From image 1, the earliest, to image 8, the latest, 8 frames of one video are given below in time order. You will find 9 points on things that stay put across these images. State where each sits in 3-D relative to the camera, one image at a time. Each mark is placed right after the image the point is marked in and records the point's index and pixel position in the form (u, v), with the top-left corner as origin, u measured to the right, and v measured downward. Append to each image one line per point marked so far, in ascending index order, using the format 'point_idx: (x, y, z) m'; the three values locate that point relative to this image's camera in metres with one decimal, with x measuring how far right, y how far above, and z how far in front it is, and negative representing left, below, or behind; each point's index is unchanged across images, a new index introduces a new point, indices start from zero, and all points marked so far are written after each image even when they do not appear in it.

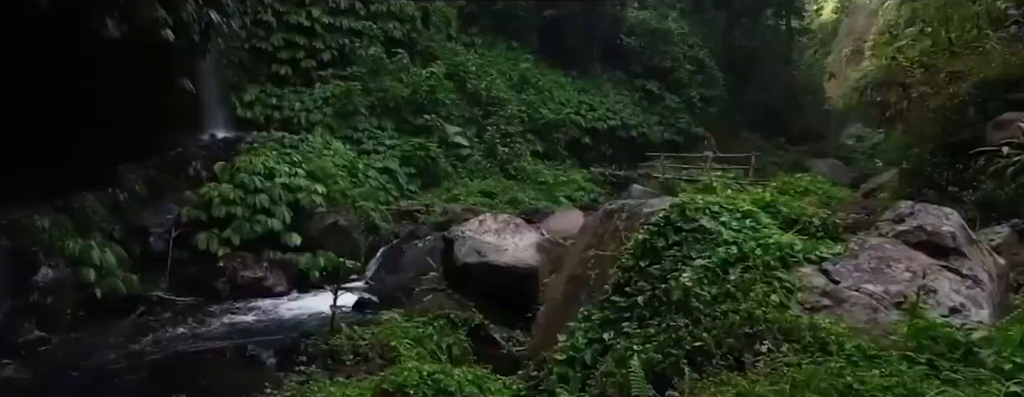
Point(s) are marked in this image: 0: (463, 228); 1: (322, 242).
0: (-0.4, -0.3, +5.3) m
1: (-2.5, -0.6, +8.0) m
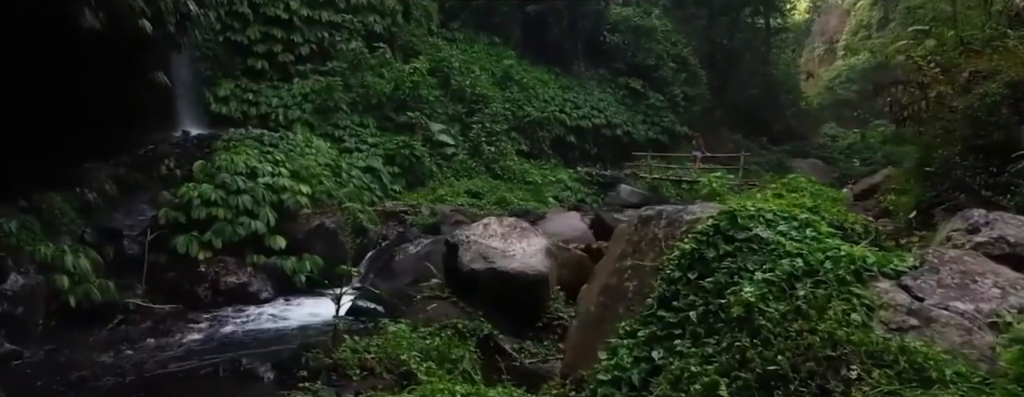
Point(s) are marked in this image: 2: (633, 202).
0: (-0.4, -0.3, +5.1) m
1: (-2.5, -0.6, +7.7) m
2: (+2.5, -0.1, +13.0) m
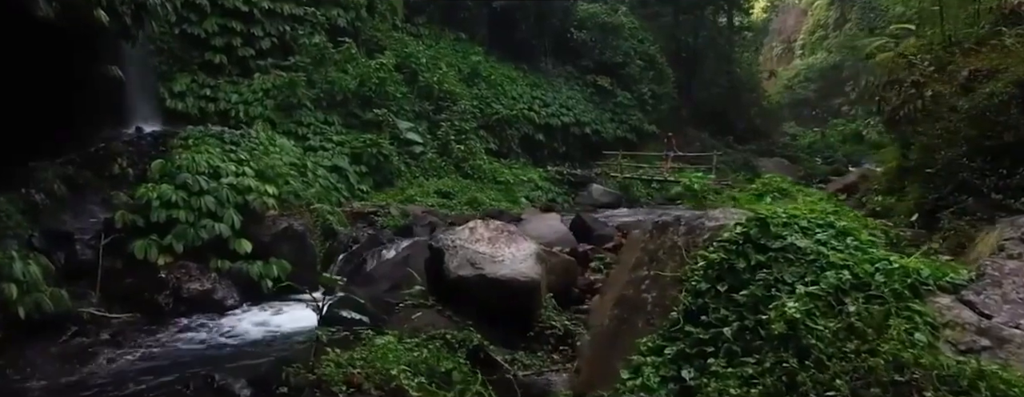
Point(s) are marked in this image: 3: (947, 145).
0: (-0.5, -0.3, +4.9) m
1: (-2.8, -0.6, +7.3) m
2: (+1.9, -0.1, +12.9) m
3: (+3.1, +0.4, +4.2) m
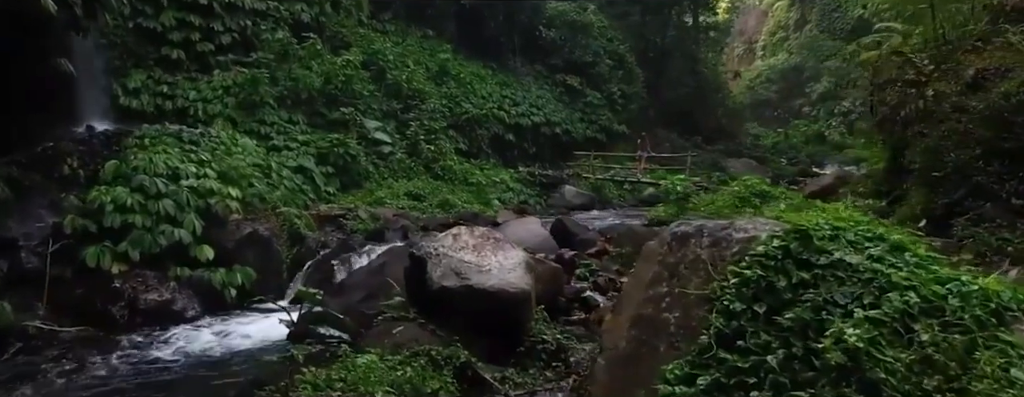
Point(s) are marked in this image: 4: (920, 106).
0: (-0.6, -0.3, +4.6) m
1: (-3.0, -0.6, +6.9) m
2: (+1.3, -0.1, +12.7) m
3: (+3.0, +0.4, +4.1) m
4: (+3.0, +0.7, +4.6) m
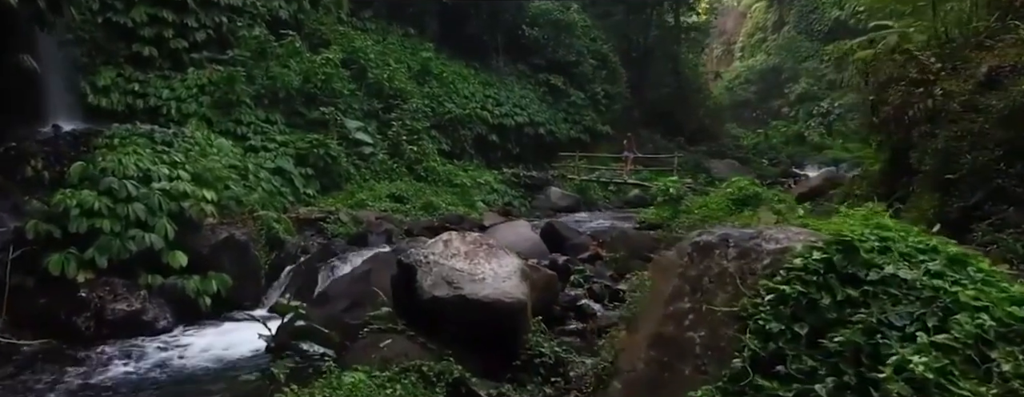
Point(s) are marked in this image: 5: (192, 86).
0: (-0.6, -0.4, +4.3) m
1: (-3.1, -0.7, +6.5) m
2: (+1.0, -0.1, +12.5) m
3: (+3.0, +0.3, +4.0) m
4: (+3.0, +0.7, +4.4) m
5: (-5.2, +1.9, +10.2) m
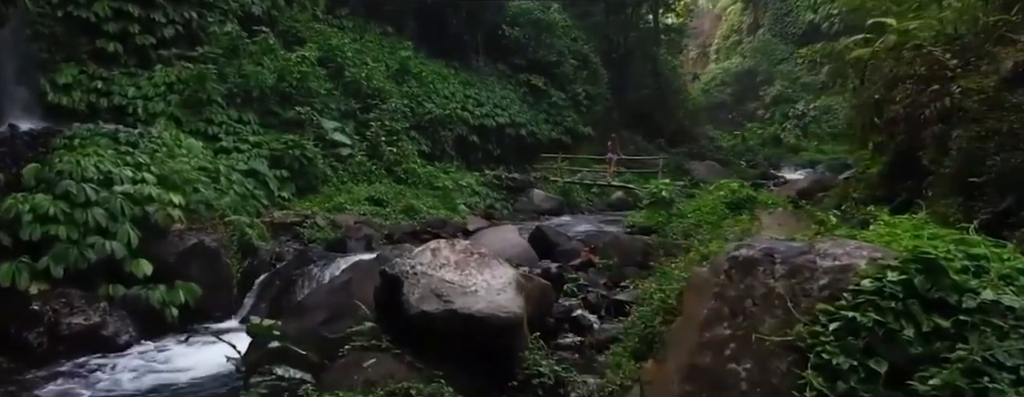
0: (-0.7, -0.4, +4.0) m
1: (-3.2, -0.7, +6.1) m
2: (+0.7, -0.2, +12.3) m
3: (+2.9, +0.3, +3.7) m
4: (+2.9, +0.6, +4.2) m
5: (-5.5, +1.8, +9.7) m
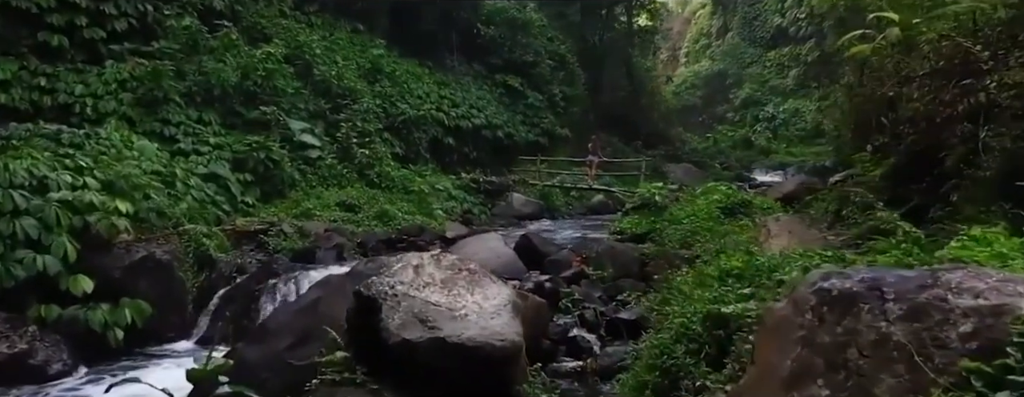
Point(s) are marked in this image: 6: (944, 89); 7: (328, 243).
0: (-0.7, -0.5, +3.4) m
1: (-3.4, -0.8, +5.4) m
2: (+0.3, -0.3, +11.8) m
3: (+2.9, +0.3, +3.4) m
4: (+2.9, +0.6, +3.9) m
5: (-5.8, +1.7, +8.9) m
6: (+2.9, +0.8, +4.4) m
7: (-2.2, -0.5, +7.4) m
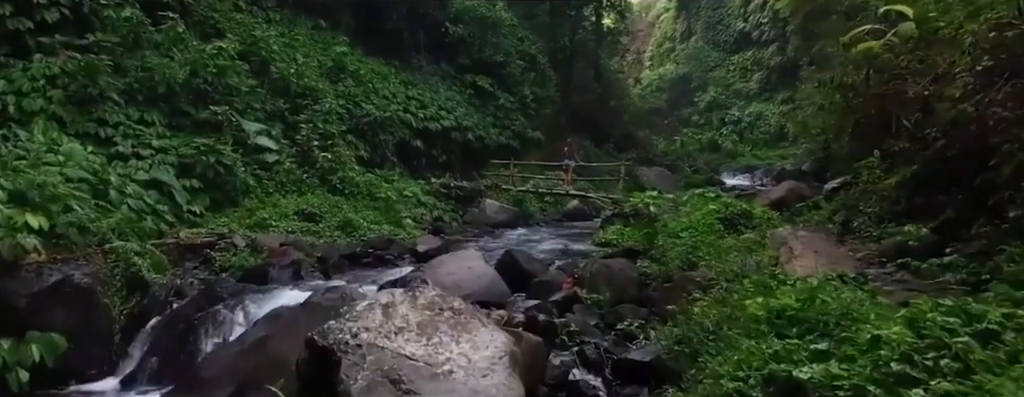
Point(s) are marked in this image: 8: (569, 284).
0: (-0.7, -0.6, +2.7) m
1: (-3.5, -0.9, +4.6) m
2: (-0.2, -0.4, +11.1) m
3: (+2.9, +0.2, +2.8) m
4: (+2.8, +0.5, +3.3) m
5: (-6.1, +1.6, +7.9) m
6: (+2.8, +0.7, +3.8) m
7: (-2.4, -0.6, +6.6) m
8: (+0.5, -0.7, +5.1) m
